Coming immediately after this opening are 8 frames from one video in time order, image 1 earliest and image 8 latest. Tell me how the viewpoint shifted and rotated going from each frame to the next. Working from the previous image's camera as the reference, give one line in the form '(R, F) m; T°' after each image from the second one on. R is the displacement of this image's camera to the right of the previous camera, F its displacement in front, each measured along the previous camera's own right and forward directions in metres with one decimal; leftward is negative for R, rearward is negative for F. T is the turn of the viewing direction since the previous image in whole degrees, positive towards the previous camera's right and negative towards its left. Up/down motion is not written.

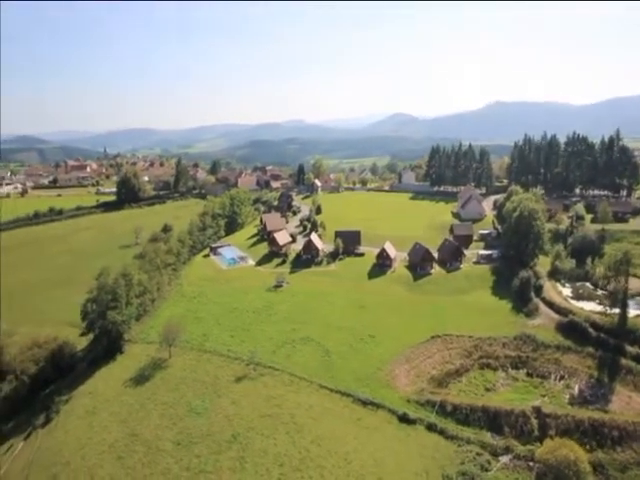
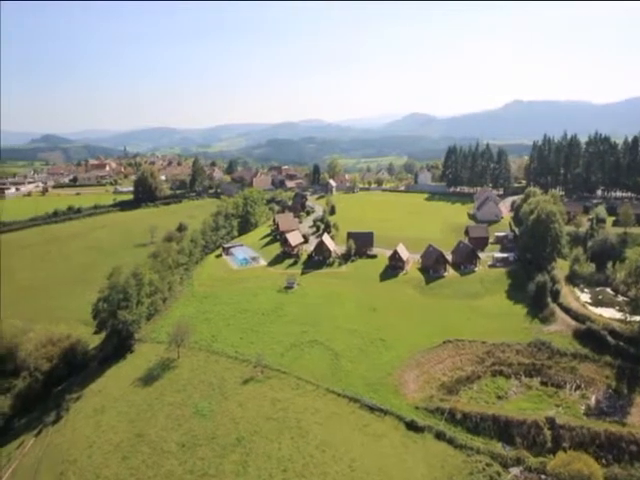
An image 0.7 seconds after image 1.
(+0.8, +0.5) m; -2°
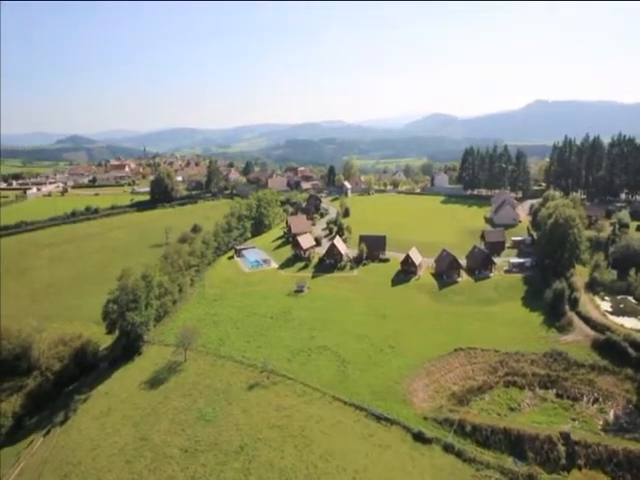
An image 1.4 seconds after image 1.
(+0.9, +0.7) m; -2°
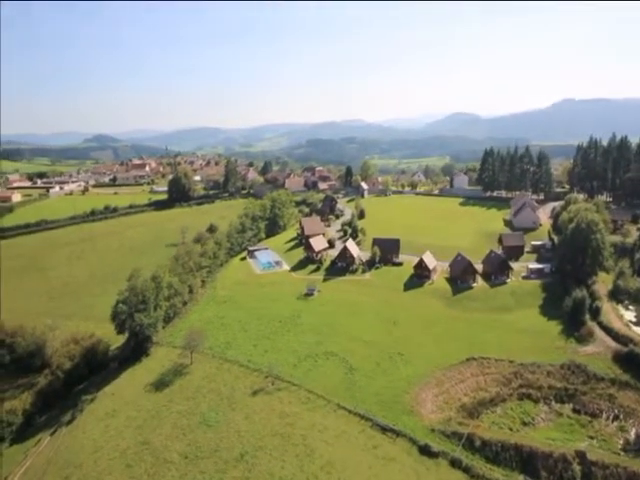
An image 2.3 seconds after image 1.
(+1.2, +0.9) m; -3°
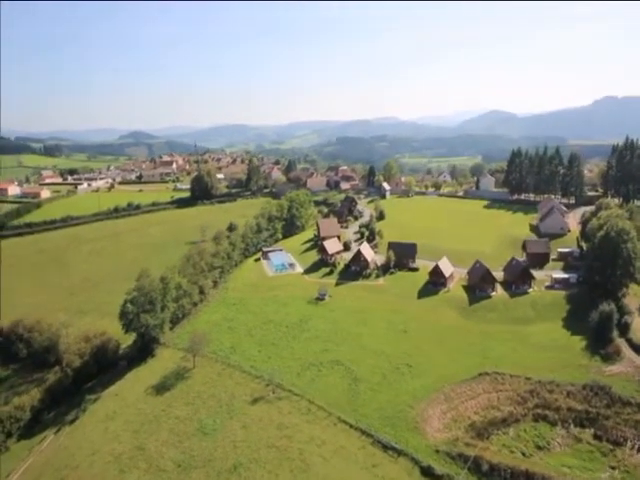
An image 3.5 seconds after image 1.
(+2.0, +1.5) m; -4°
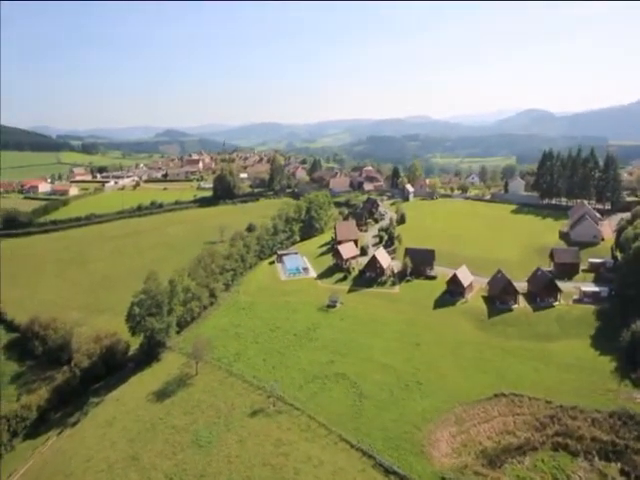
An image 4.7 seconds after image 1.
(+1.9, +1.9) m; -4°
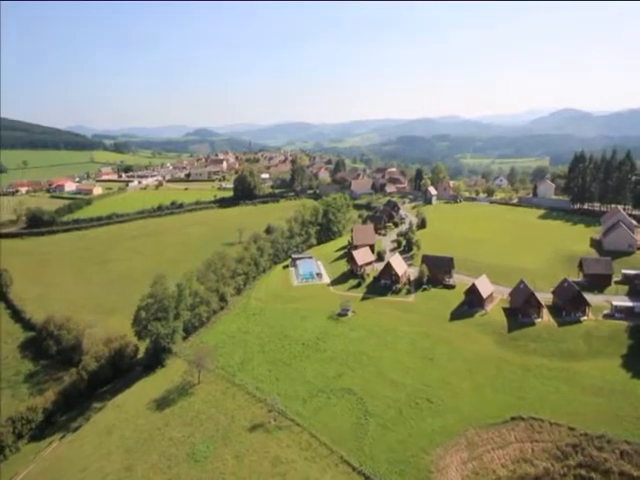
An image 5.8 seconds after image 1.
(+1.7, +1.9) m; -4°
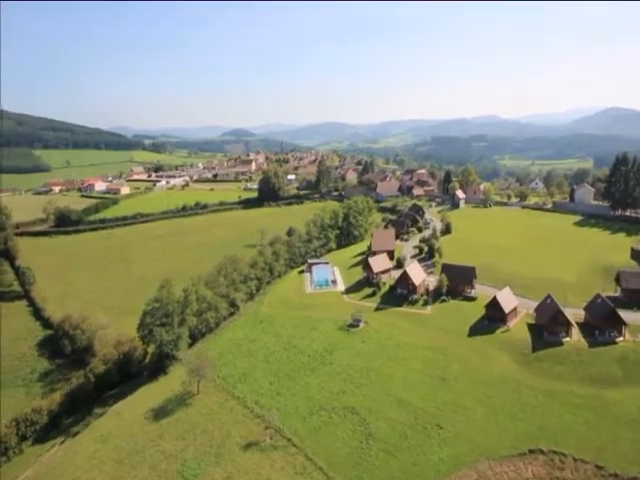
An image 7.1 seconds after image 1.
(+2.3, +2.3) m; -4°
